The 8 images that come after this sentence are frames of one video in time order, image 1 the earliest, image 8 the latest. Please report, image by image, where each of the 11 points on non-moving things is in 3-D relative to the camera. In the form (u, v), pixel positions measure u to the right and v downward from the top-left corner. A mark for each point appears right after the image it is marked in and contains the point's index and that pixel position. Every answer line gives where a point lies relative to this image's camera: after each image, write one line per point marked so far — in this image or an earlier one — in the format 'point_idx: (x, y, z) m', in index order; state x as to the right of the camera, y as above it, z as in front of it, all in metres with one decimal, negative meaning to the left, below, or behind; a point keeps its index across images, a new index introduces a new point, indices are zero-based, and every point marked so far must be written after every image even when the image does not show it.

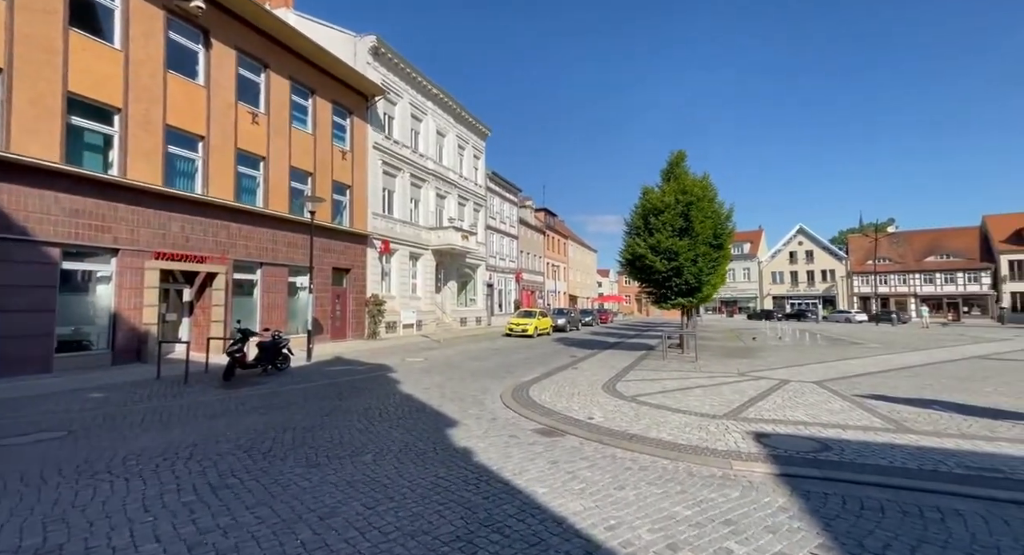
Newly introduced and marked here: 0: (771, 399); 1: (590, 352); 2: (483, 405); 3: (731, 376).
0: (+5.1, -2.4, +9.6) m
1: (+2.5, -2.5, +16.4) m
2: (-0.5, -2.2, +8.5) m
3: (+5.6, -2.5, +12.4) m
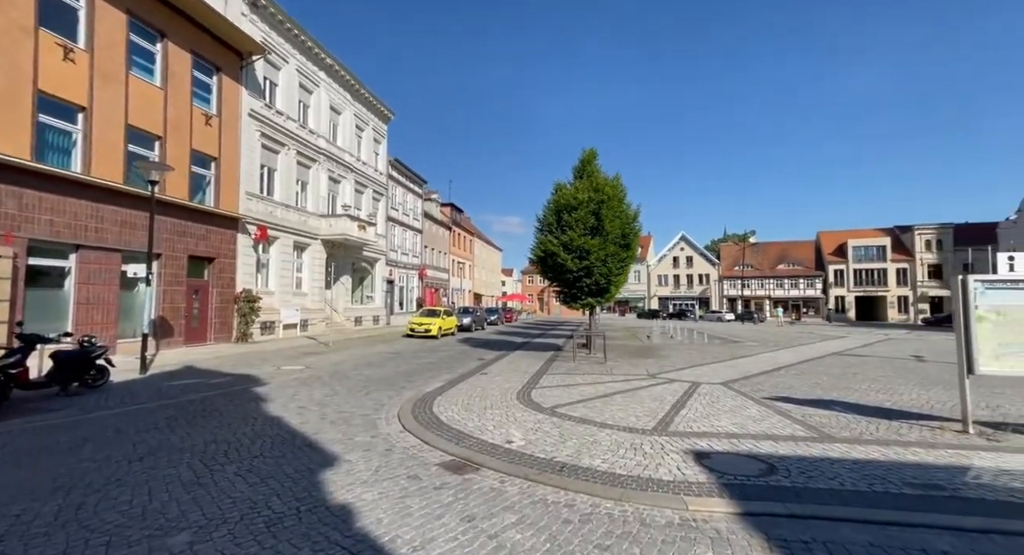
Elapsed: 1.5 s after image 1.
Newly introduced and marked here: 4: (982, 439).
0: (+3.3, -2.4, +9.0) m
1: (-0.5, -2.4, +15.2) m
2: (-2.0, -2.1, +6.9) m
3: (+3.2, -2.5, +11.9) m
4: (+7.4, -2.6, +7.7) m
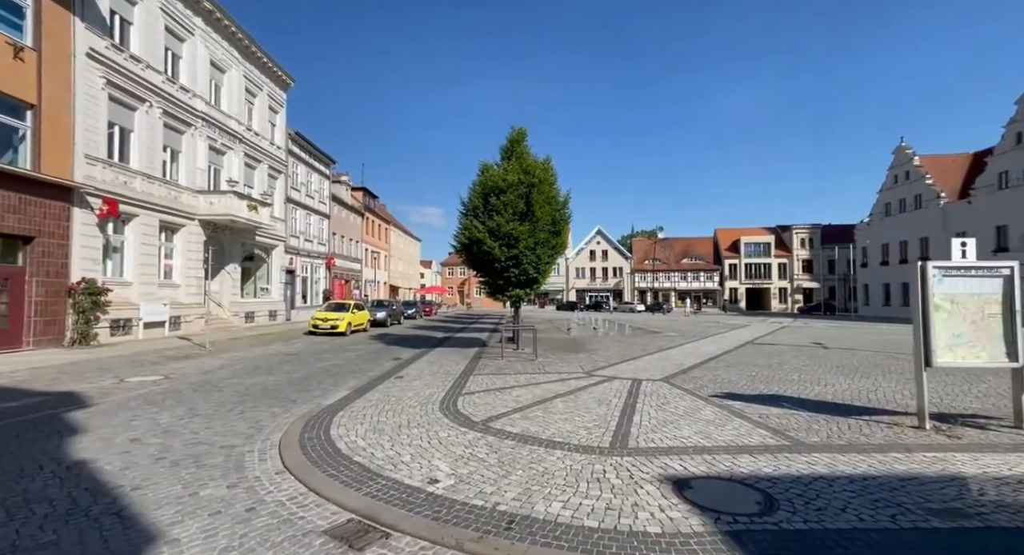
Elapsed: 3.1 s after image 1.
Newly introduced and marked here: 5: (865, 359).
0: (+2.1, -2.1, +7.9) m
1: (-2.7, -2.1, +13.3) m
2: (-2.8, -1.9, +4.9) m
3: (+1.5, -2.2, +10.7) m
4: (+6.3, -2.3, +7.2) m
5: (+12.7, -2.9, +17.4) m
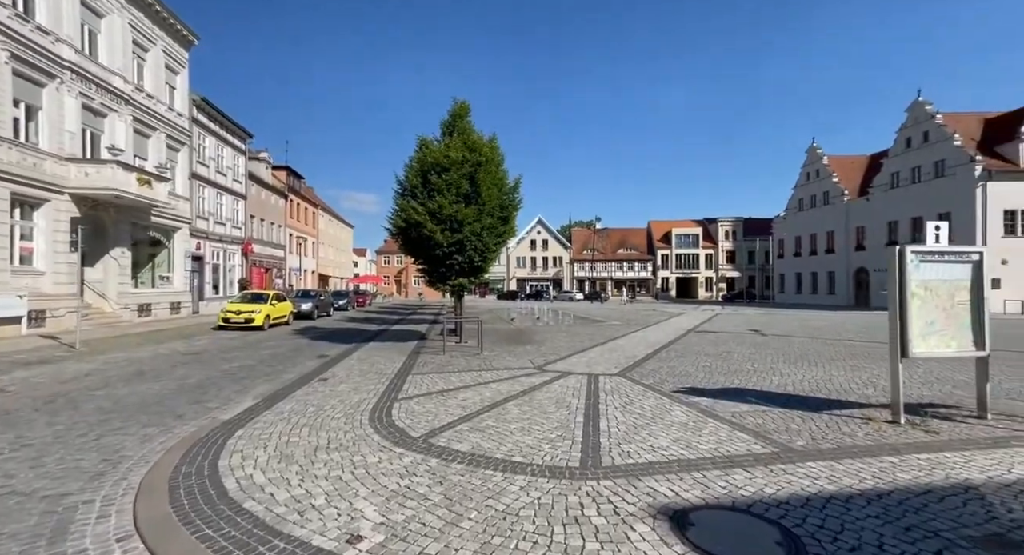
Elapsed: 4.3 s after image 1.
0: (+1.4, -1.9, +6.9) m
1: (-4.1, -1.7, +11.7) m
2: (-3.1, -1.8, +3.3) m
3: (+0.5, -1.9, +9.6) m
4: (+5.6, -2.1, +6.7) m
5: (+10.7, -2.5, +17.6) m
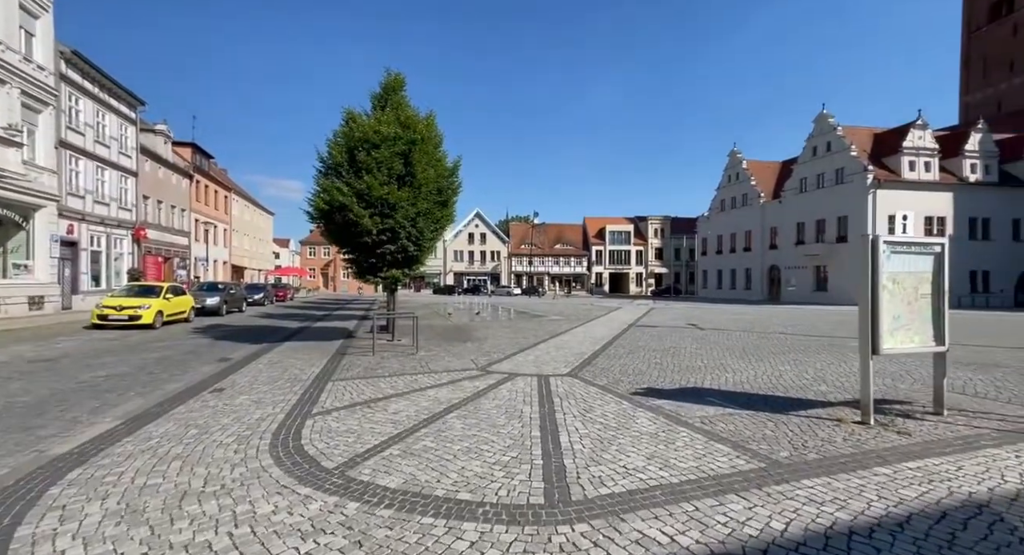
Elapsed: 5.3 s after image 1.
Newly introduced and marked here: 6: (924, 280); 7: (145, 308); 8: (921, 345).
0: (+0.7, -1.8, +5.9) m
1: (-5.3, -1.5, +9.9) m
2: (-3.3, -1.6, +1.8) m
3: (-0.6, -1.7, +8.5) m
4: (+4.9, -2.0, +6.3) m
5: (+8.5, -2.3, +17.7) m
6: (+6.2, 0.0, +7.3) m
7: (-10.6, -0.9, +14.4) m
8: (+6.0, -1.0, +7.2) m
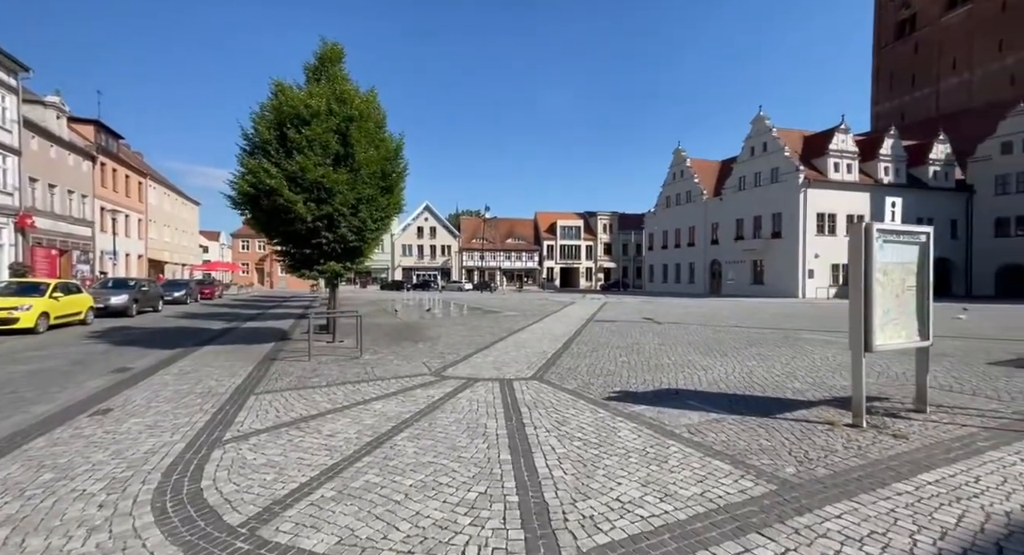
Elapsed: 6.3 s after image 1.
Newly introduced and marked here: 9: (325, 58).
0: (+0.3, -1.7, +5.0) m
1: (-6.1, -1.4, +8.4) m
2: (-3.2, -1.6, +0.5) m
3: (-1.2, -1.6, +7.4) m
4: (+4.5, -1.9, +5.8) m
5: (+6.9, -2.0, +17.5) m
6: (+5.6, +0.1, +6.9) m
7: (-11.8, -0.7, +12.3) m
8: (+5.5, -0.9, +6.8) m
9: (-4.6, +5.5, +12.2) m
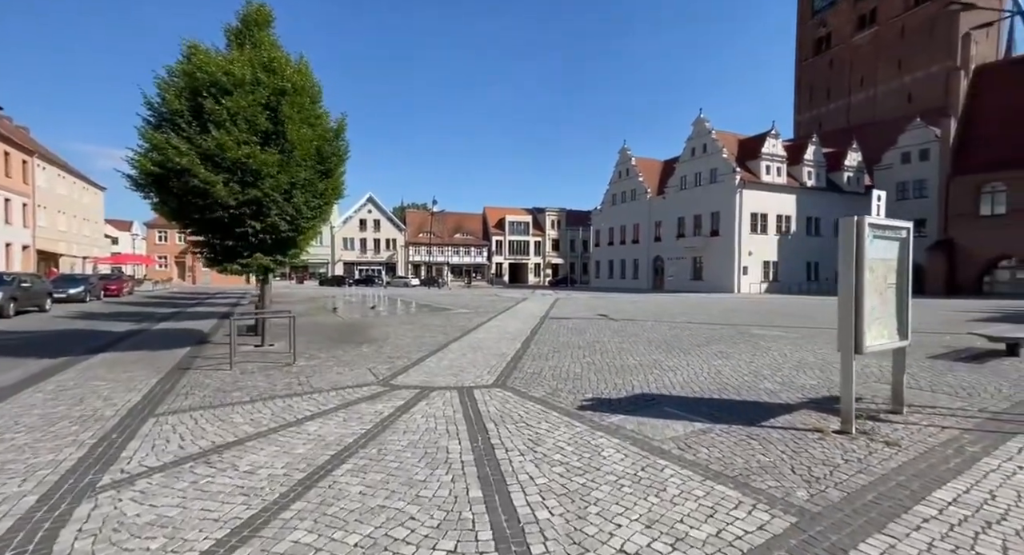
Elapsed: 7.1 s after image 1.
0: (+0.1, -1.6, +4.1) m
1: (-6.6, -1.3, +6.9) m
2: (-3.0, -1.6, -0.7) m
3: (-1.7, -1.5, +6.4) m
4: (+4.1, -1.9, +5.4) m
5: (+5.3, -1.9, +17.3) m
6: (+5.1, +0.1, +6.6) m
7: (-12.7, -0.6, +10.2) m
8: (+5.0, -0.8, +6.5) m
9: (-5.6, +5.6, +10.8) m
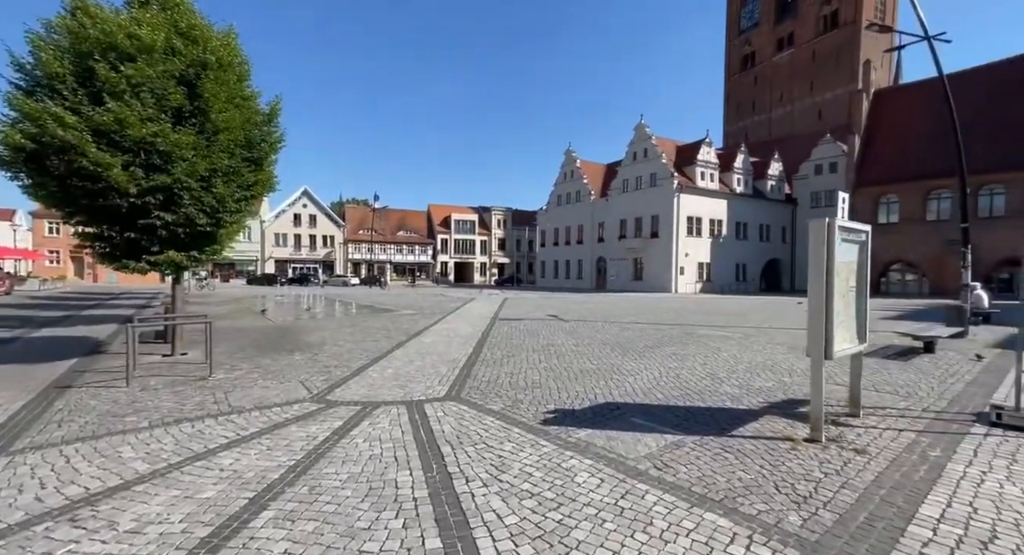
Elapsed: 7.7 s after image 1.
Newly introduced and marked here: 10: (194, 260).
0: (-0.2, -1.7, +3.5) m
1: (-7.2, -1.3, +5.5) m
2: (-2.7, -1.6, -1.7) m
3: (-2.2, -1.5, +5.5) m
4: (+3.7, -1.9, +5.2) m
5: (+3.5, -1.9, +17.2) m
6: (+4.6, +0.1, +6.5) m
7: (-13.6, -0.5, +8.1) m
8: (+4.5, -0.9, +6.4) m
9: (-6.5, +5.7, +9.5) m
10: (-5.8, +0.4, +9.2) m
